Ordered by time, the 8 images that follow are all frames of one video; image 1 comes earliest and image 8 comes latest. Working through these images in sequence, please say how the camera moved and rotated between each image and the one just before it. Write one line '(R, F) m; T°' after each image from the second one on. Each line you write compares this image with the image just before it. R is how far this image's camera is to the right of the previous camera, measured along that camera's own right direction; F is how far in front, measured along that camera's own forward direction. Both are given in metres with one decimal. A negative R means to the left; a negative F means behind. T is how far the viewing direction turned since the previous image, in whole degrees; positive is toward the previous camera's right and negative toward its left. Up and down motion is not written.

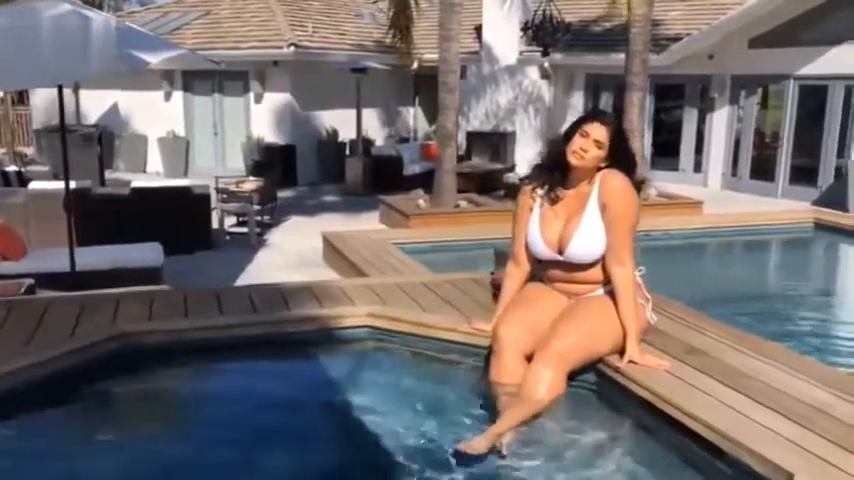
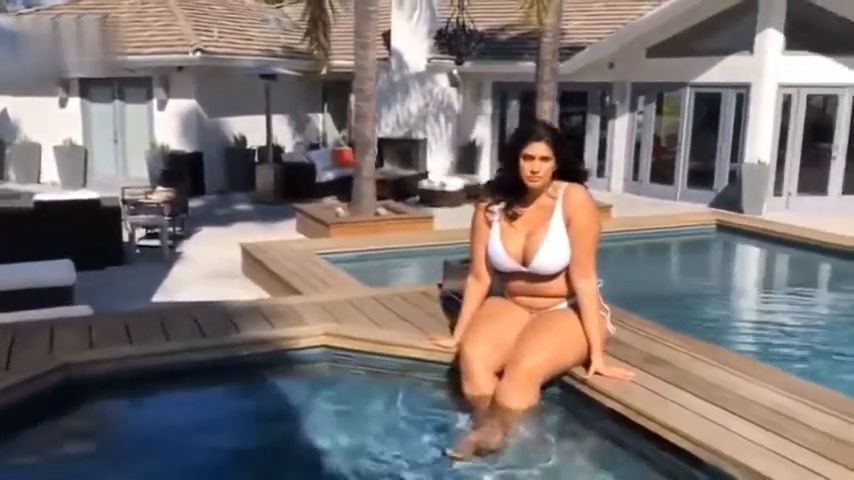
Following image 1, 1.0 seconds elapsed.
(-0.4, 0.0) m; +7°
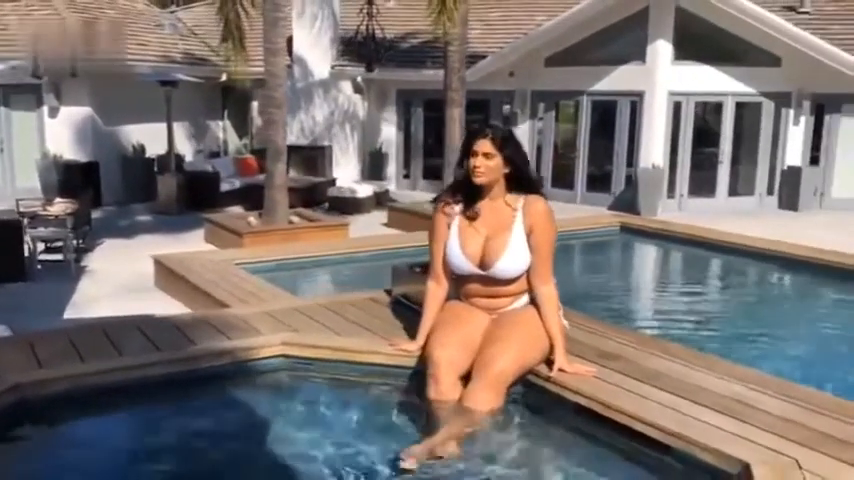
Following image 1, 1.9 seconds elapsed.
(-0.4, 0.0) m; +8°
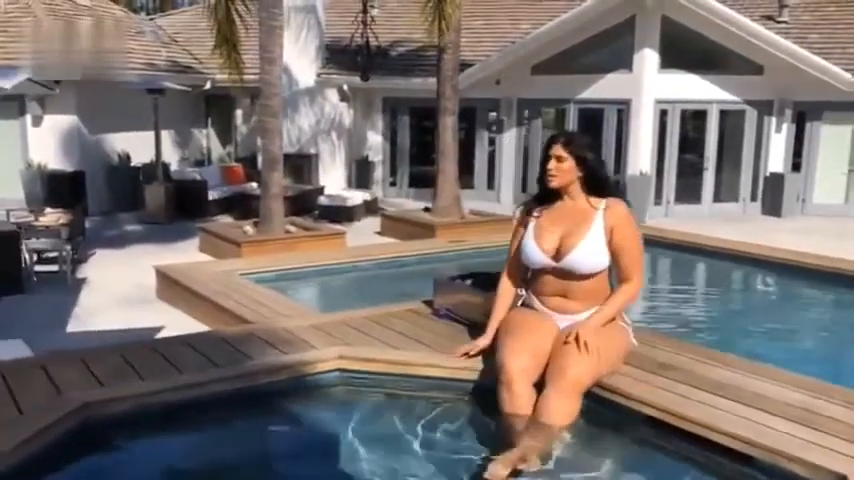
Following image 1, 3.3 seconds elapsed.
(-0.5, 0.0) m; +3°
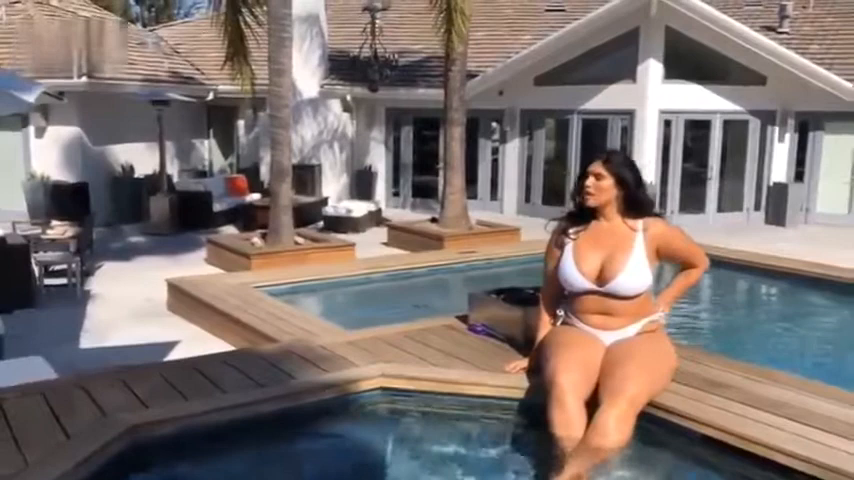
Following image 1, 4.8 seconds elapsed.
(-0.3, 0.0) m; +1°
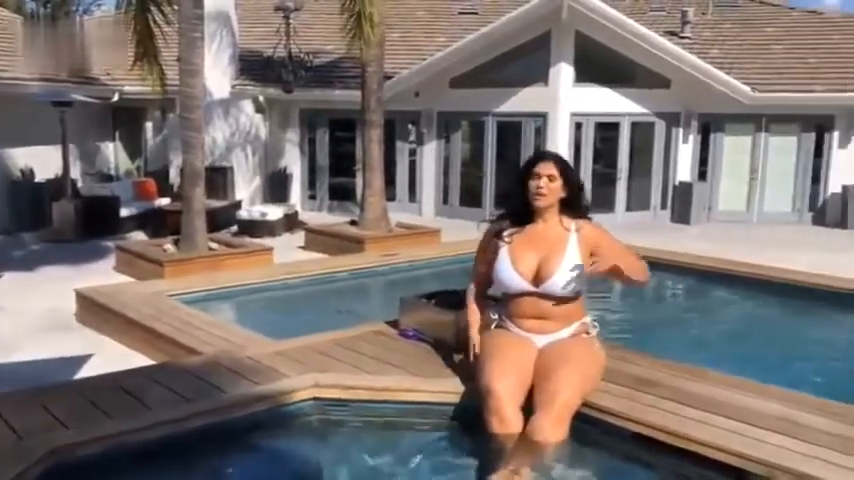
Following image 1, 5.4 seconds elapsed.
(-0.1, +0.1) m; +6°
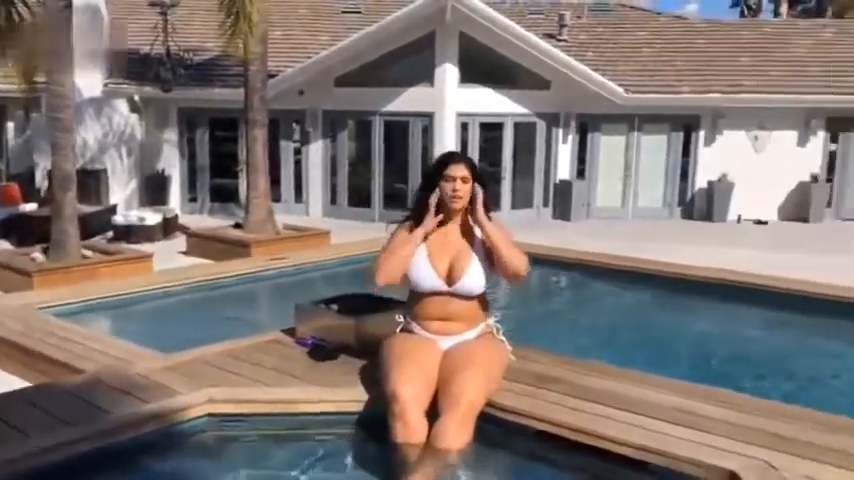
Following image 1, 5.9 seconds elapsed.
(-0.1, +0.2) m; +8°
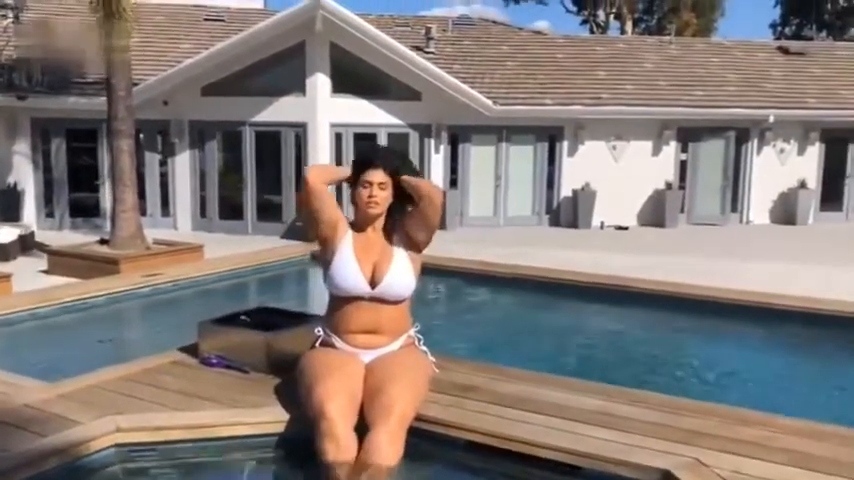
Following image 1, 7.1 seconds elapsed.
(-0.3, +0.1) m; +10°
